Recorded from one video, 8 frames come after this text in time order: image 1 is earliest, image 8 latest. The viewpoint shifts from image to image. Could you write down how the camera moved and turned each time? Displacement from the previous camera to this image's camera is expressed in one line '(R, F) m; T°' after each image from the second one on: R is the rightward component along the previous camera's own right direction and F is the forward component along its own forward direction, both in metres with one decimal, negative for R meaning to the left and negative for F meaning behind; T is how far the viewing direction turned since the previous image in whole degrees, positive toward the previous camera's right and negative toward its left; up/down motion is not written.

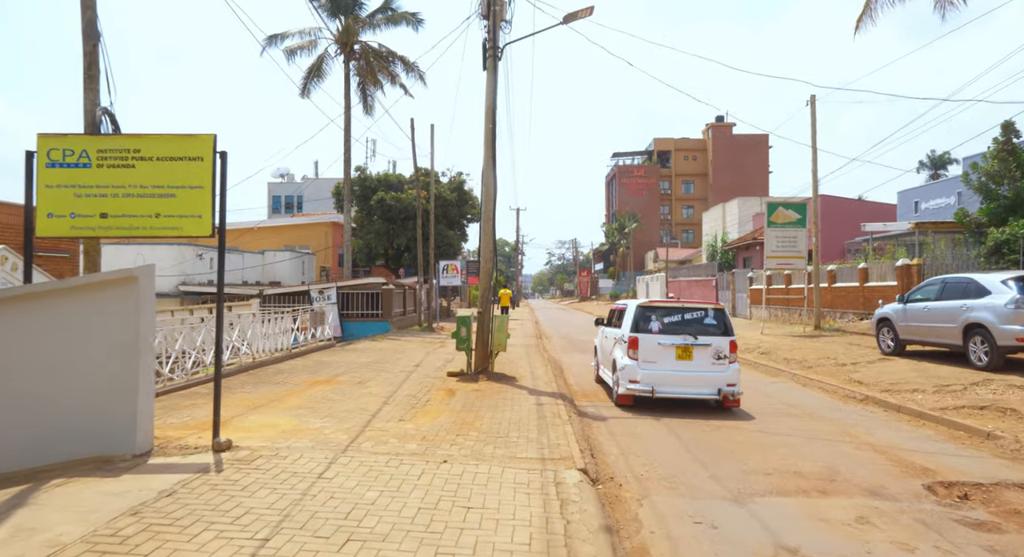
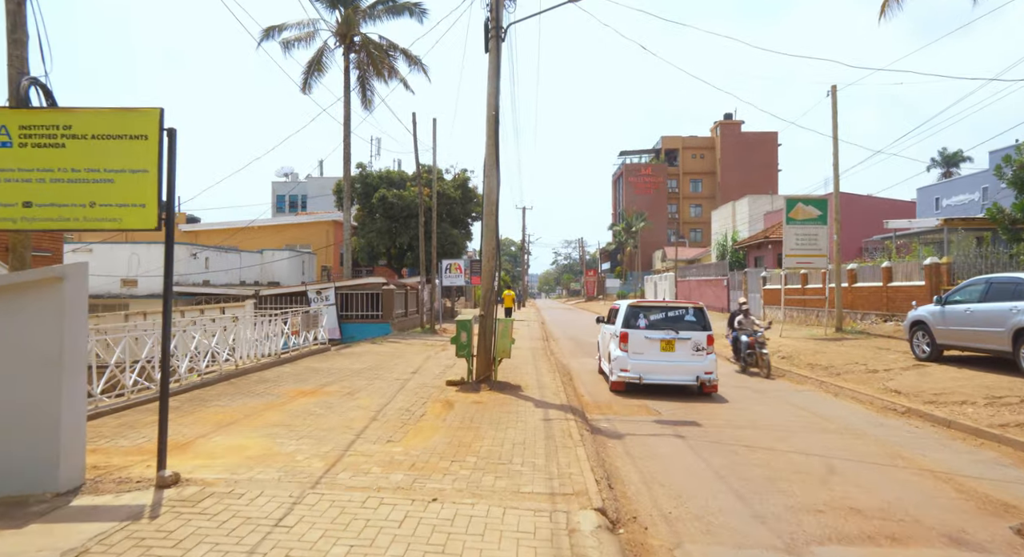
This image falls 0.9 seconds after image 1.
(0.0, +0.9) m; -1°
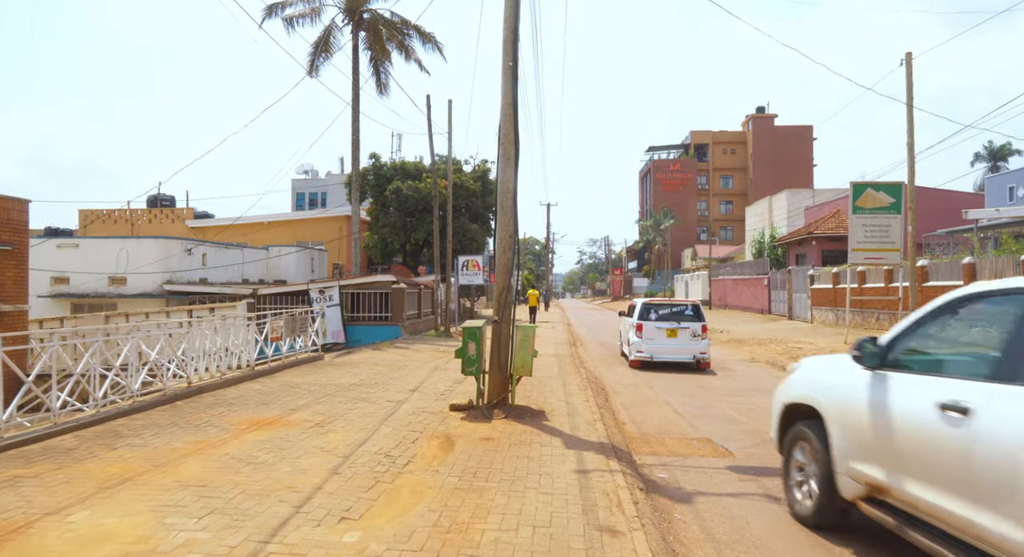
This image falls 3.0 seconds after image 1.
(0.0, +2.2) m; -2°
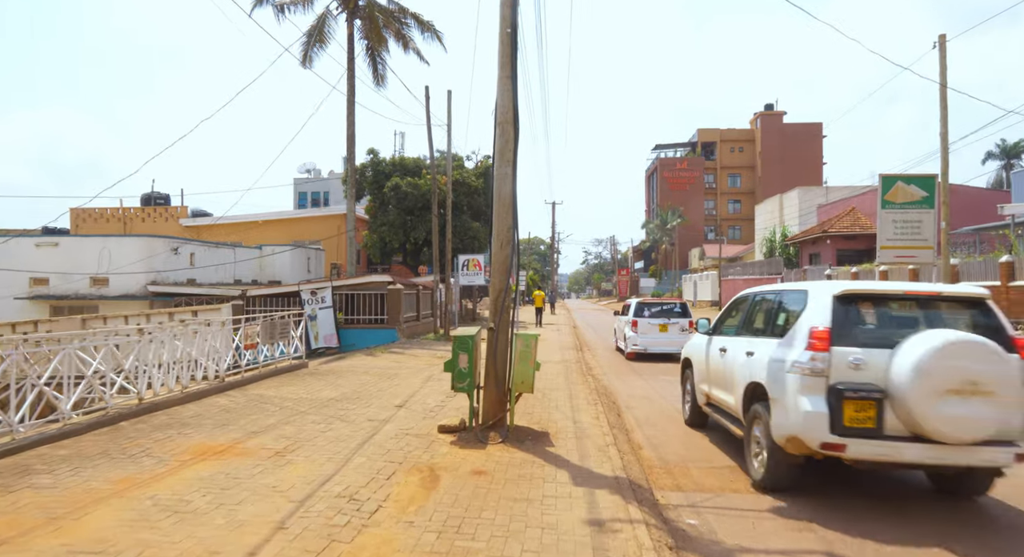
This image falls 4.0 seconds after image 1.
(+0.1, +1.1) m; -1°
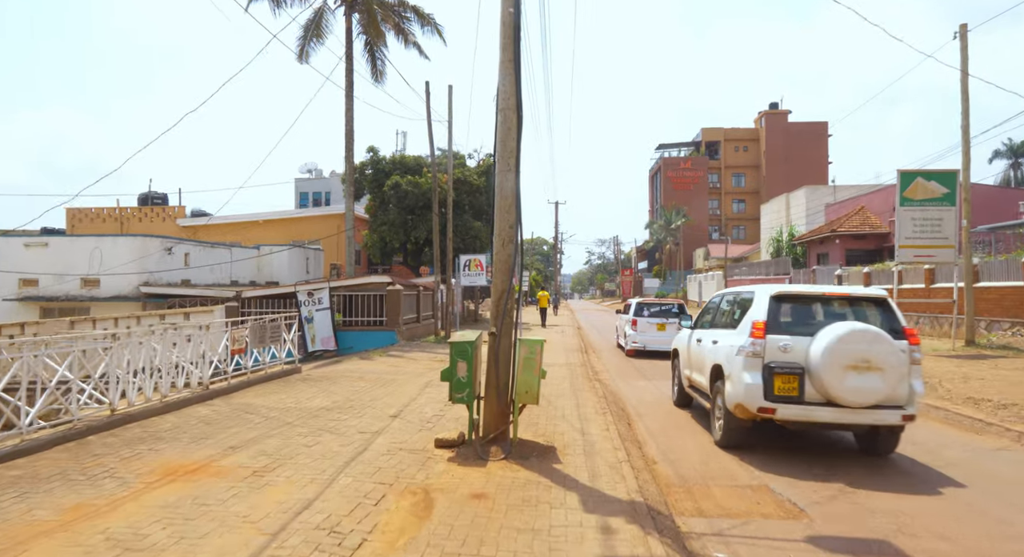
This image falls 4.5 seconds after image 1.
(0.0, +0.6) m; 0°
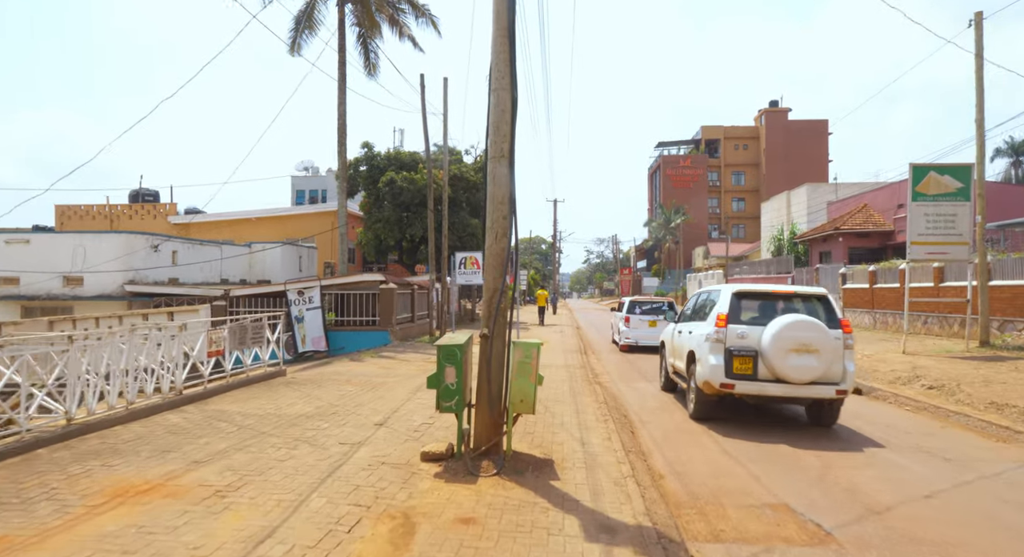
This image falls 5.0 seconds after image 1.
(0.0, +0.6) m; 0°
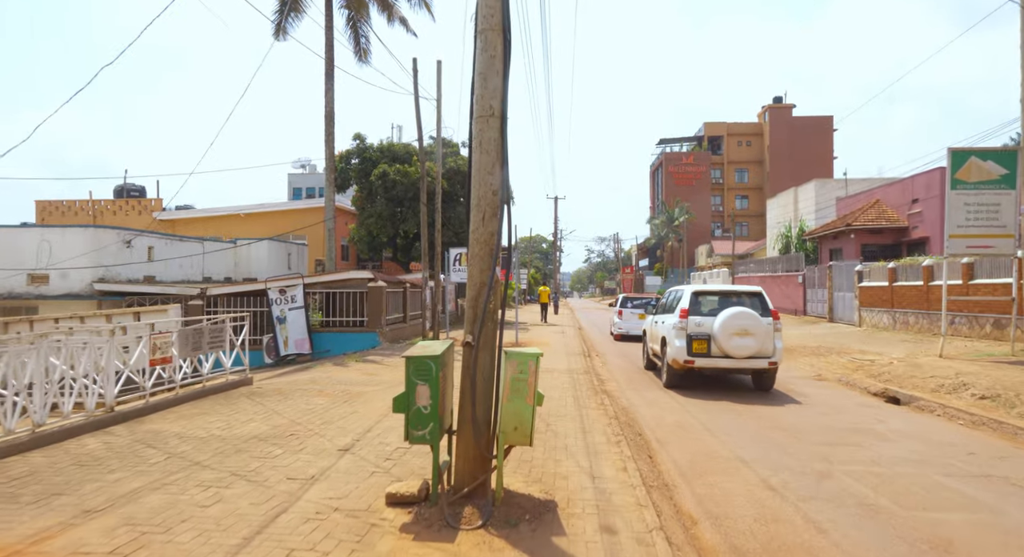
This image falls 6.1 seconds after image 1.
(+0.1, +1.2) m; 0°
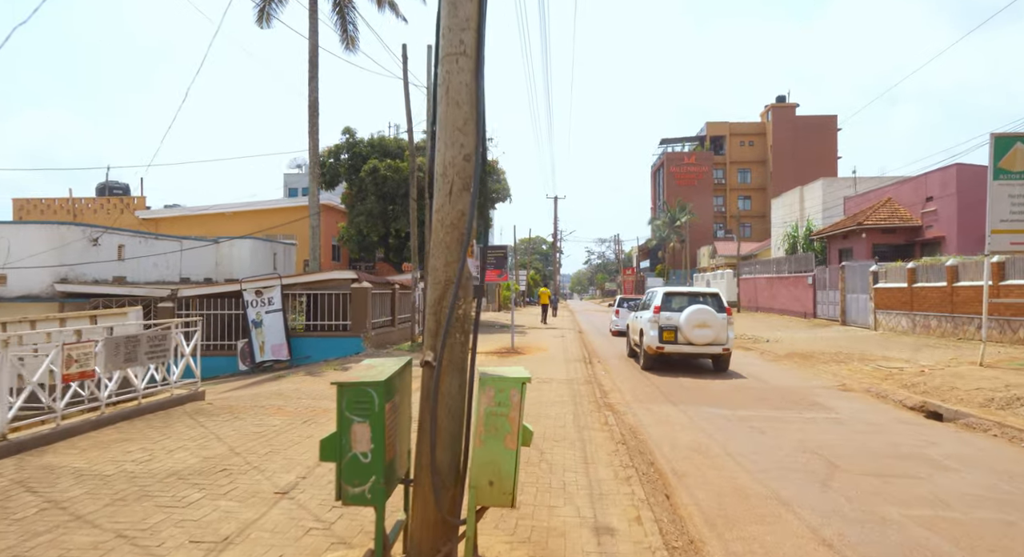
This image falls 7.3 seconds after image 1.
(+0.1, +1.2) m; 0°
